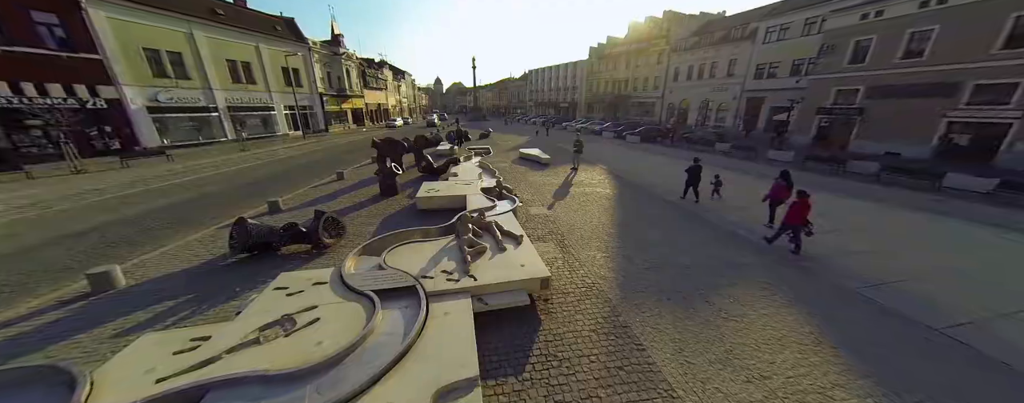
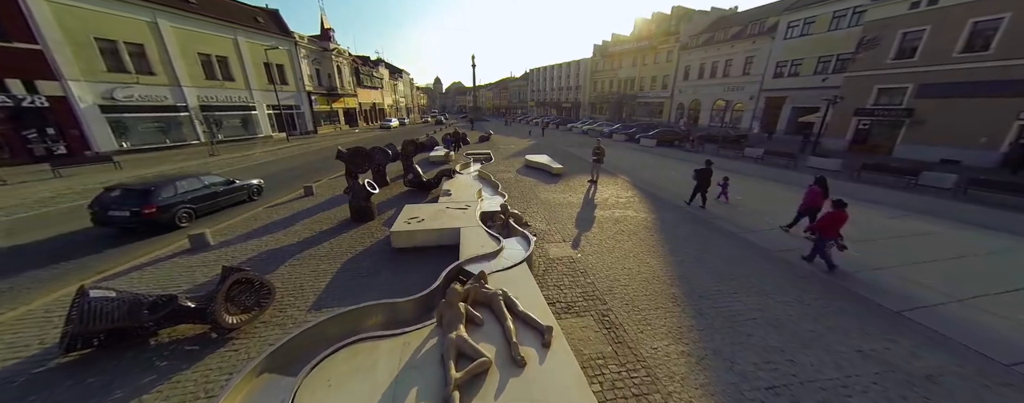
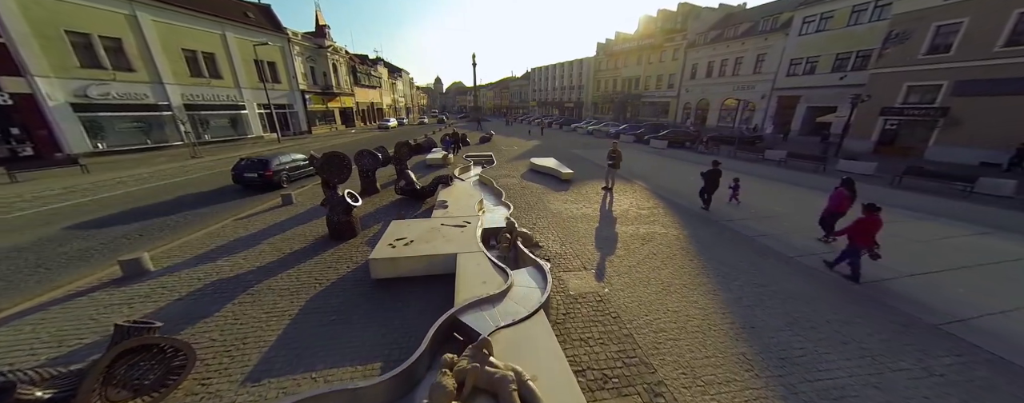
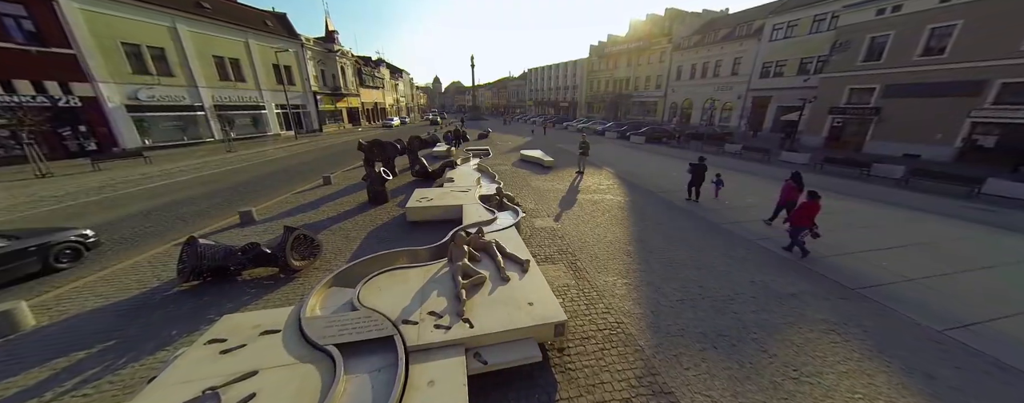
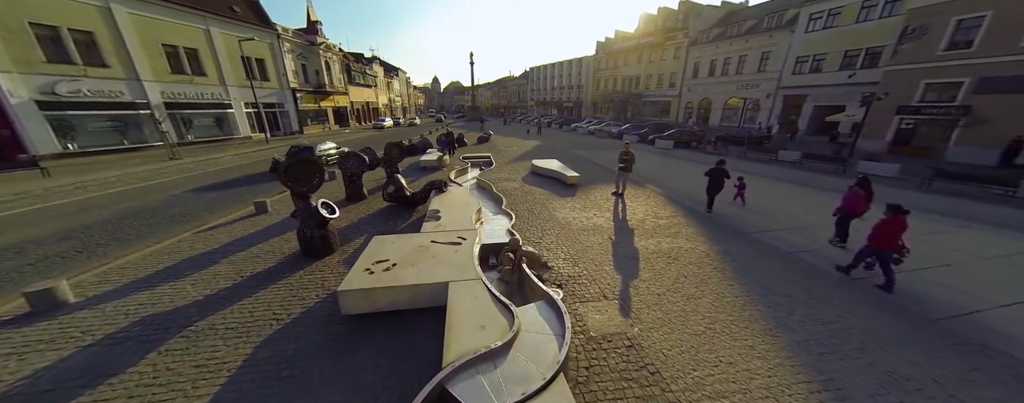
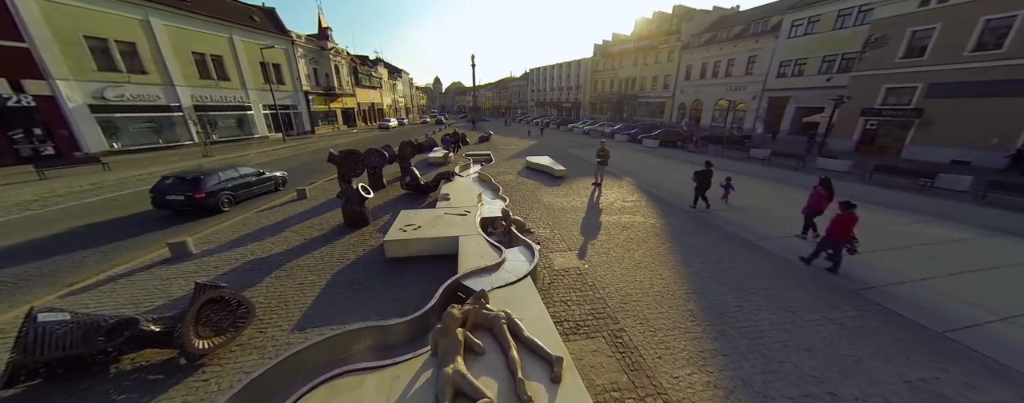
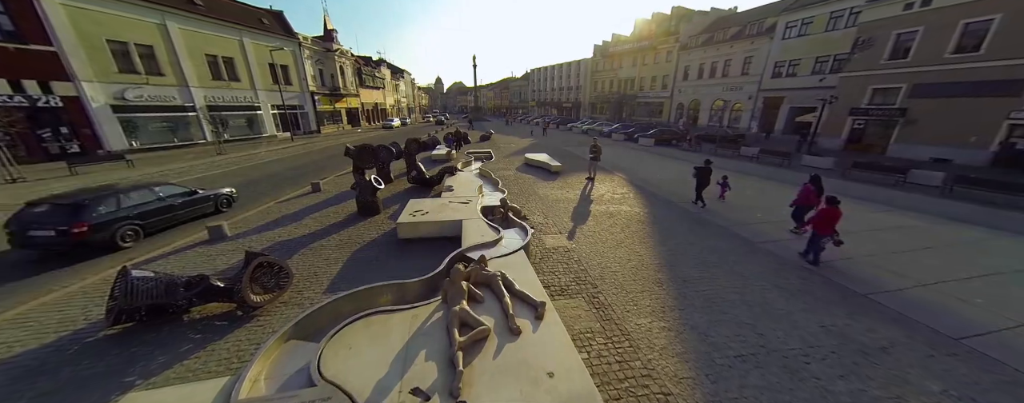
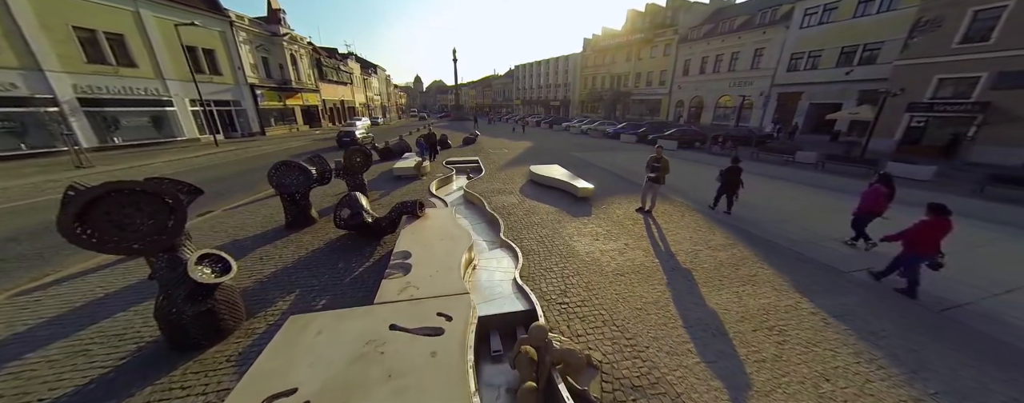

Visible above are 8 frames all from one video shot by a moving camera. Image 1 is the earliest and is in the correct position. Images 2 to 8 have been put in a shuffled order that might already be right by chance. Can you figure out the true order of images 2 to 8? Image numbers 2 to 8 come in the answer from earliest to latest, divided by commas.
4, 7, 2, 6, 3, 5, 8
